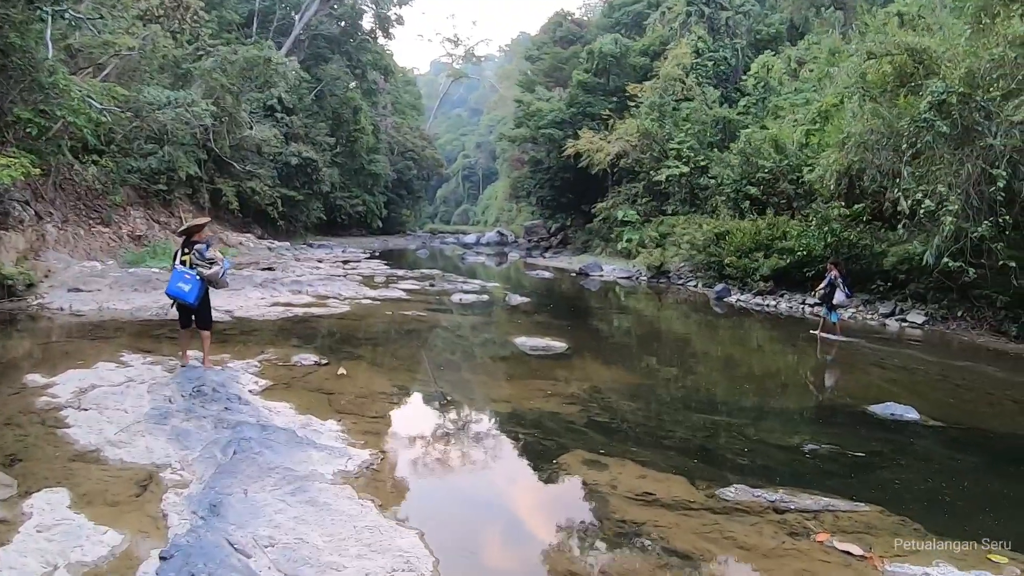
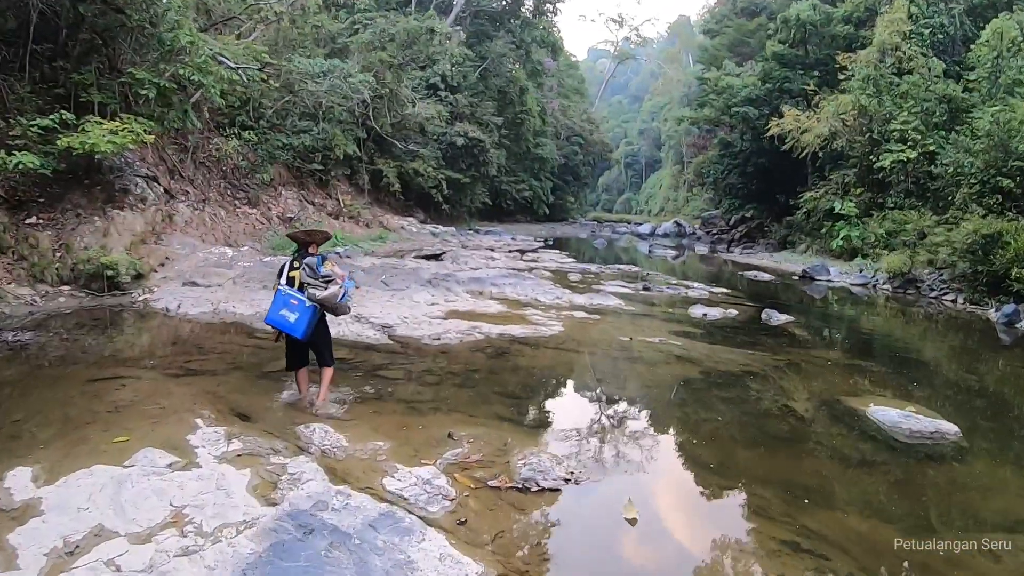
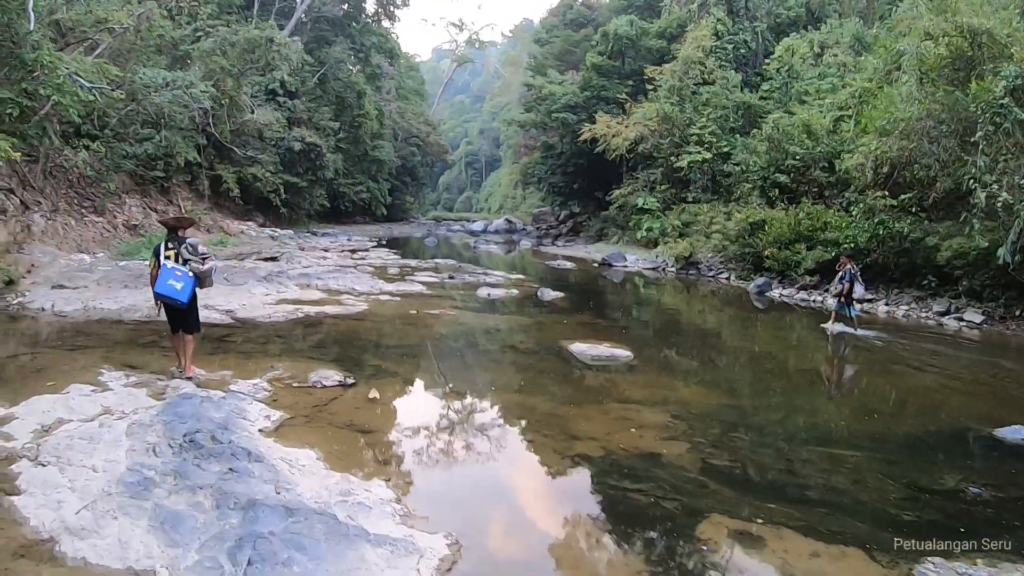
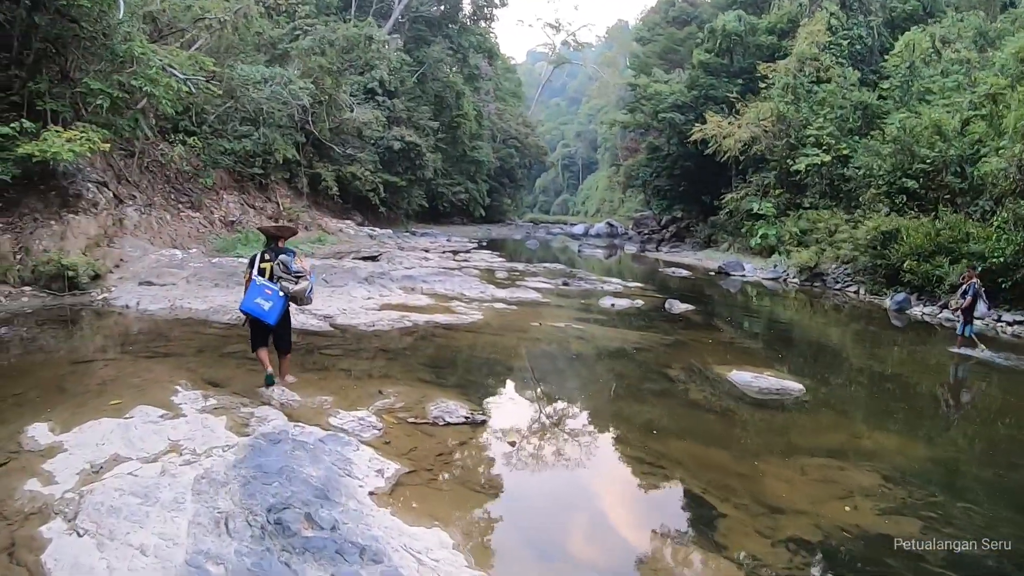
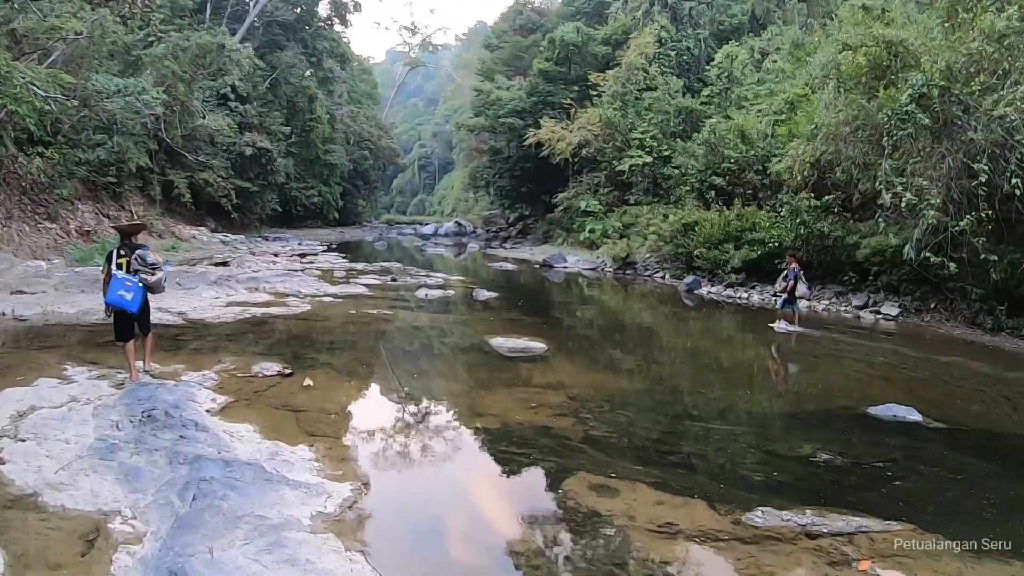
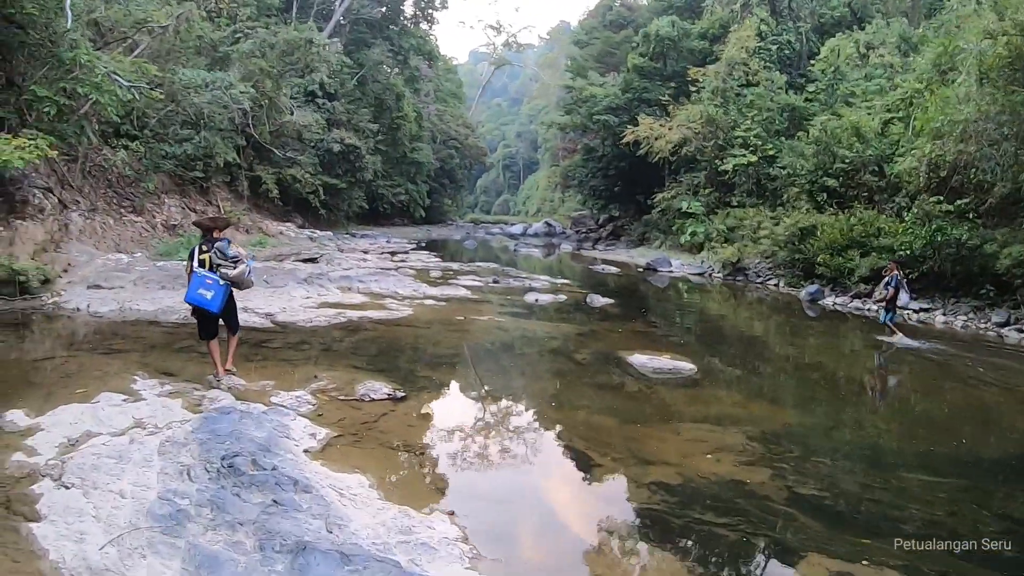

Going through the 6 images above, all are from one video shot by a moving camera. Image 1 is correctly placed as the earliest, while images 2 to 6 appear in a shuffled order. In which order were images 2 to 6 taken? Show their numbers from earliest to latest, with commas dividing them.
5, 3, 6, 4, 2
